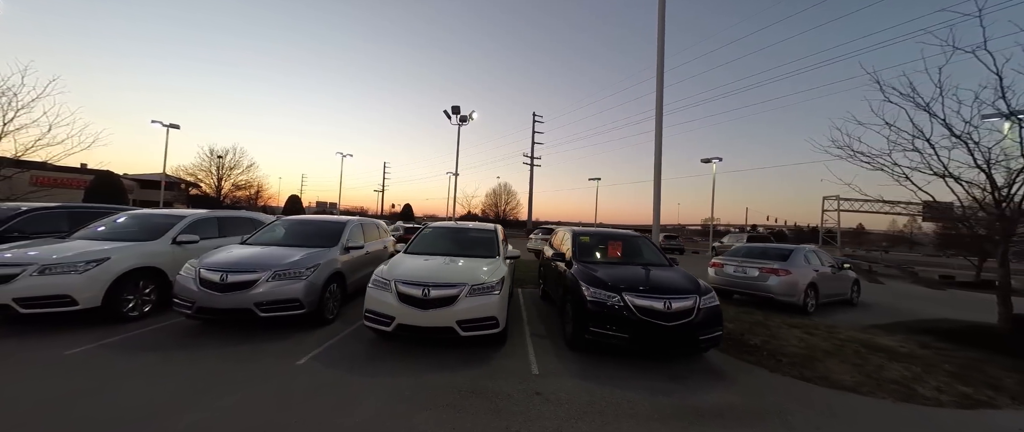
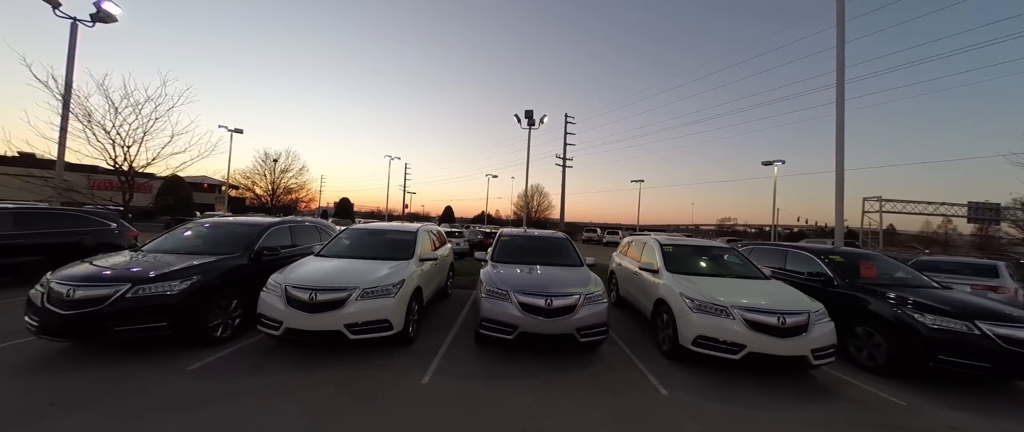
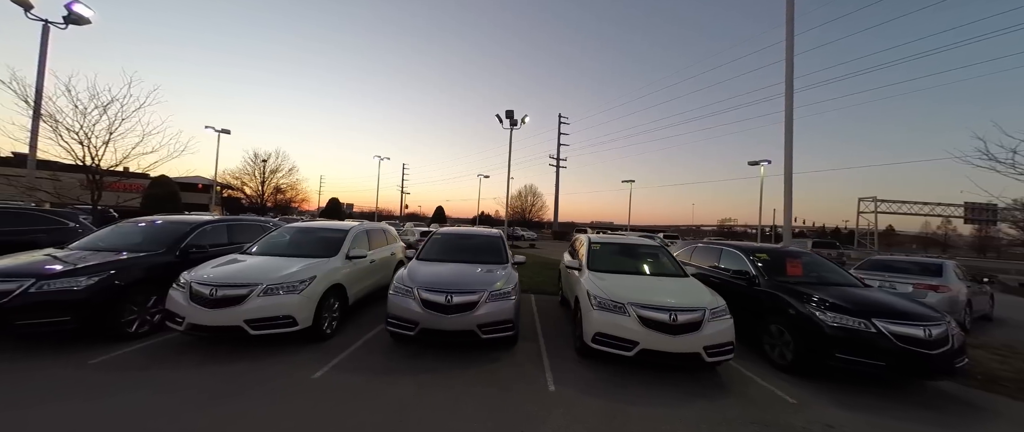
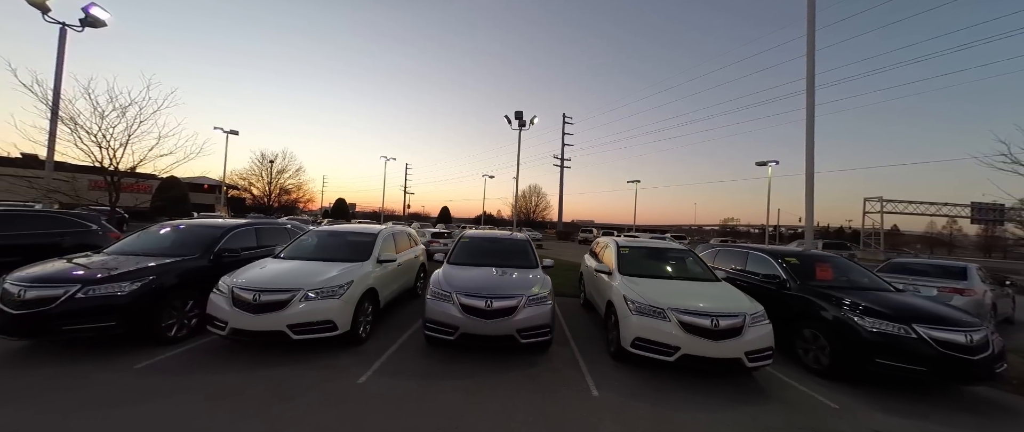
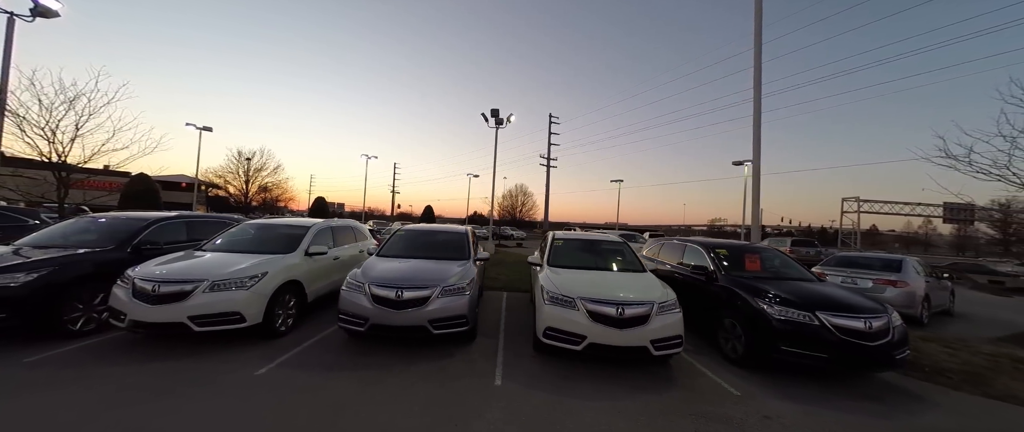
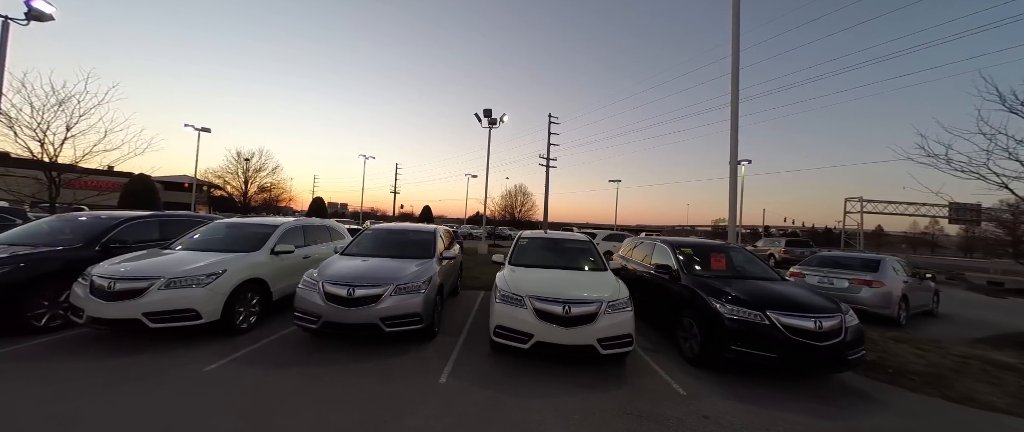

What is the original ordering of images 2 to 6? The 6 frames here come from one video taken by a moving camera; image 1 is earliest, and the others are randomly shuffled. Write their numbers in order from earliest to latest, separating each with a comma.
6, 5, 3, 4, 2
